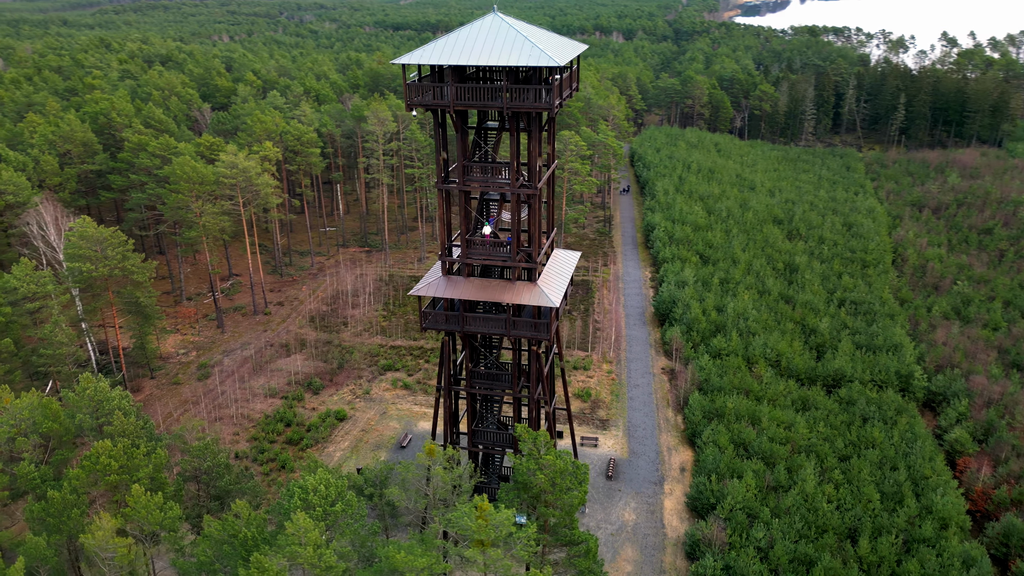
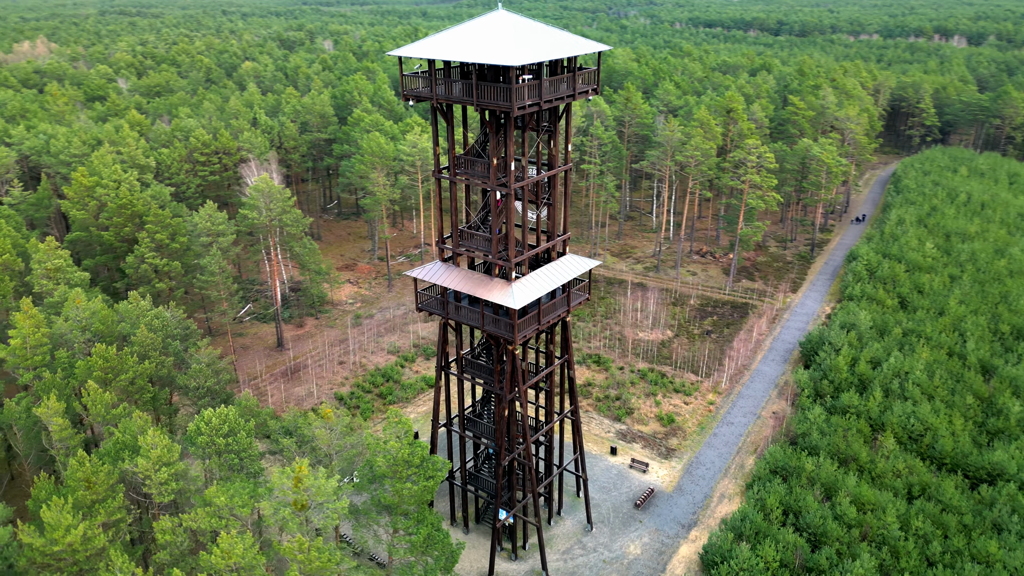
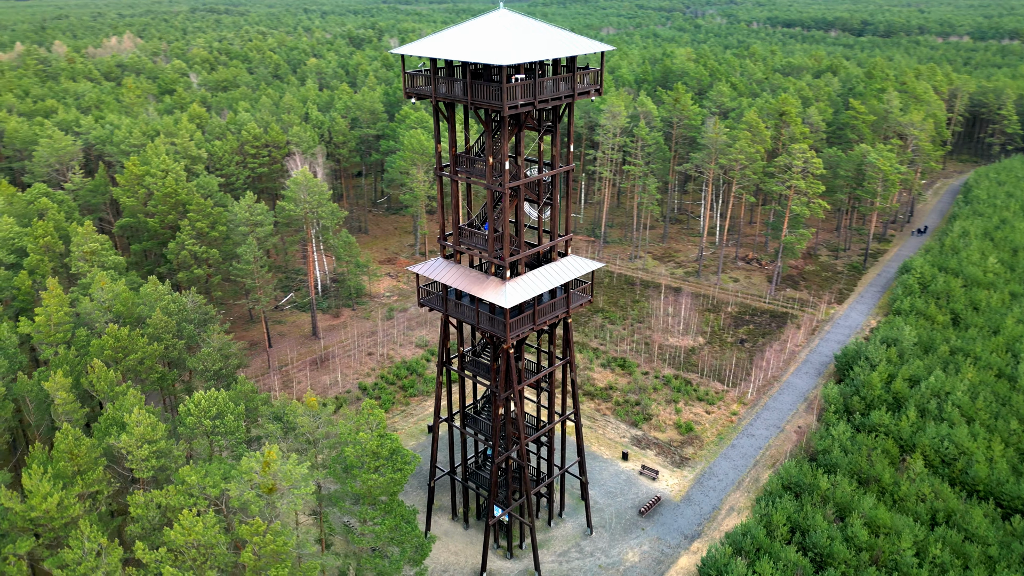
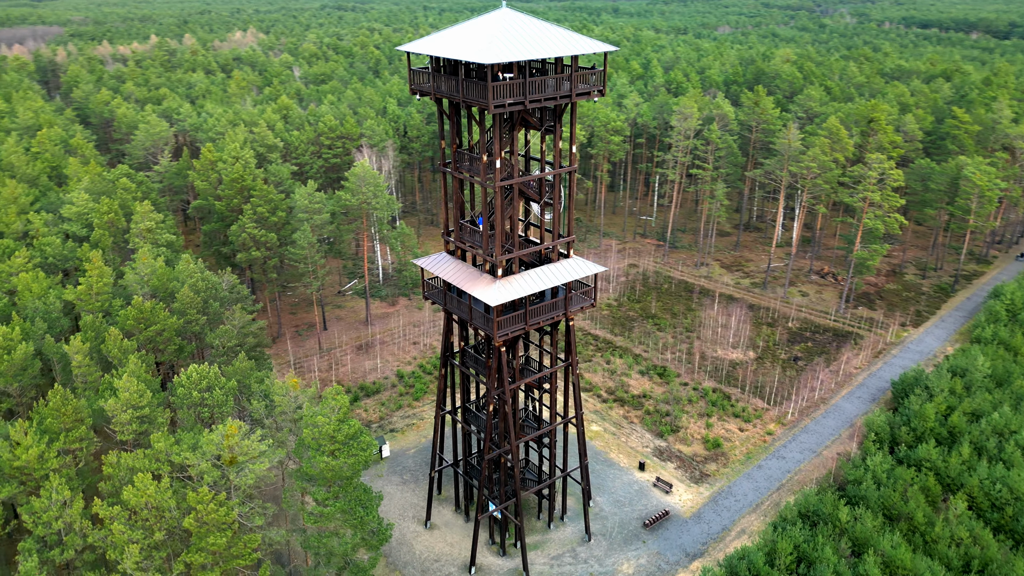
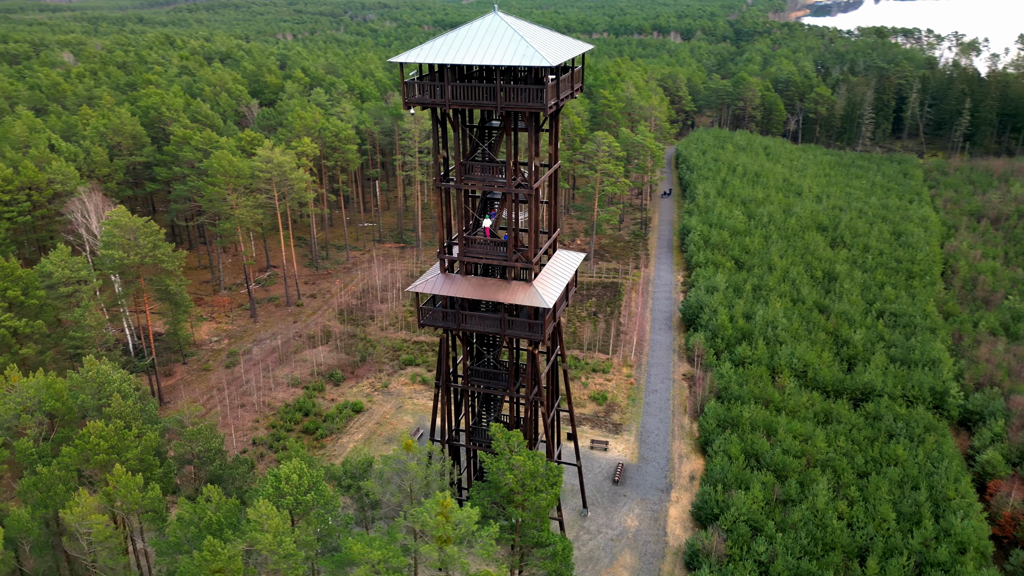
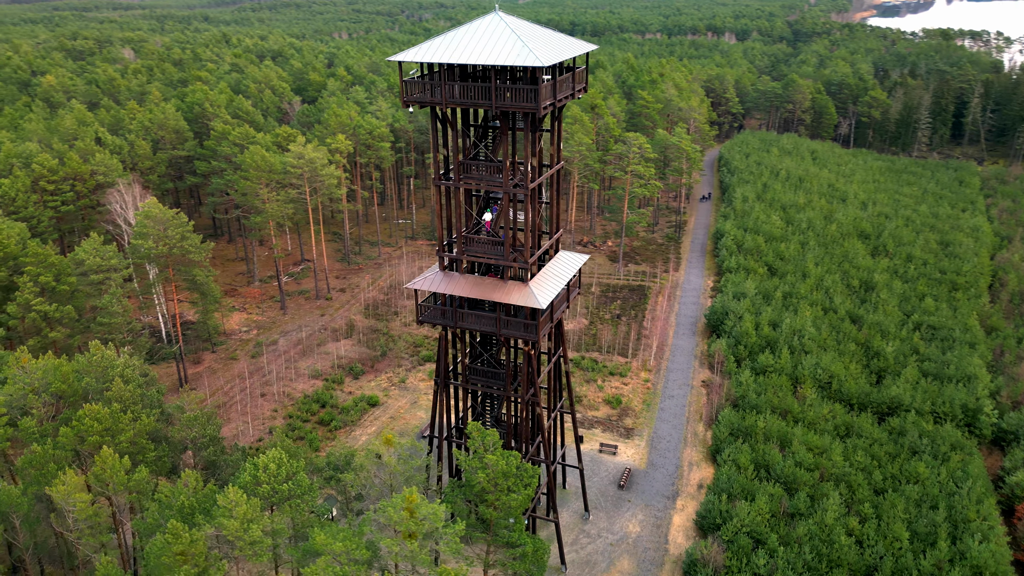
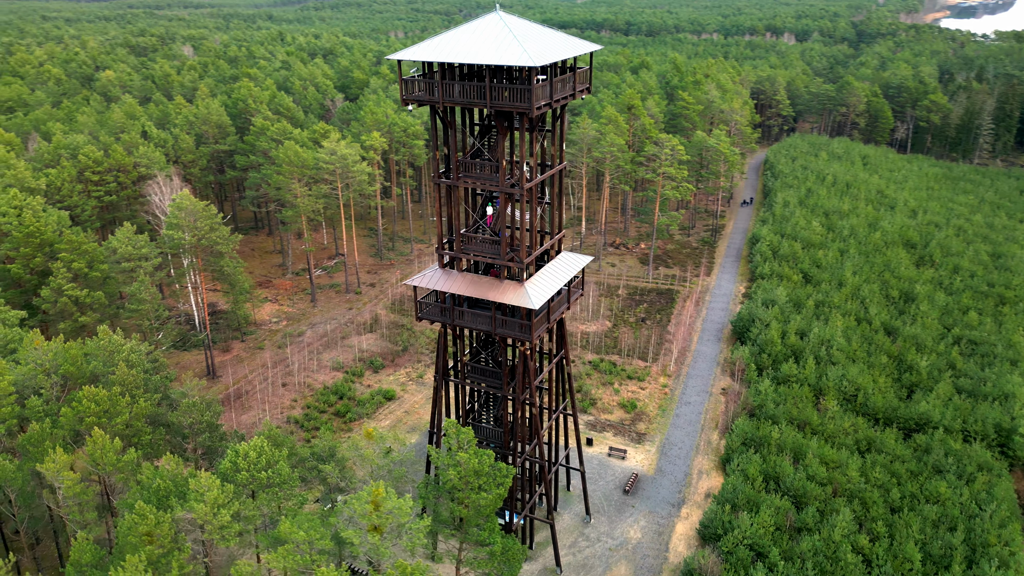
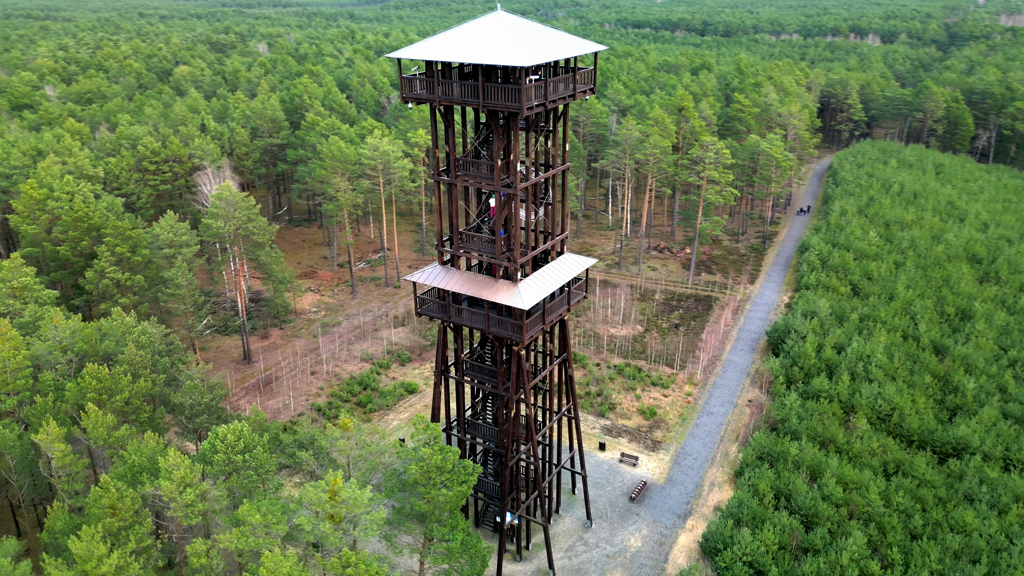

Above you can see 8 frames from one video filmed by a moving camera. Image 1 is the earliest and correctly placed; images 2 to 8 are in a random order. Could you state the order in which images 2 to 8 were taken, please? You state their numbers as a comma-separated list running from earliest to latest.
5, 6, 7, 8, 2, 3, 4
